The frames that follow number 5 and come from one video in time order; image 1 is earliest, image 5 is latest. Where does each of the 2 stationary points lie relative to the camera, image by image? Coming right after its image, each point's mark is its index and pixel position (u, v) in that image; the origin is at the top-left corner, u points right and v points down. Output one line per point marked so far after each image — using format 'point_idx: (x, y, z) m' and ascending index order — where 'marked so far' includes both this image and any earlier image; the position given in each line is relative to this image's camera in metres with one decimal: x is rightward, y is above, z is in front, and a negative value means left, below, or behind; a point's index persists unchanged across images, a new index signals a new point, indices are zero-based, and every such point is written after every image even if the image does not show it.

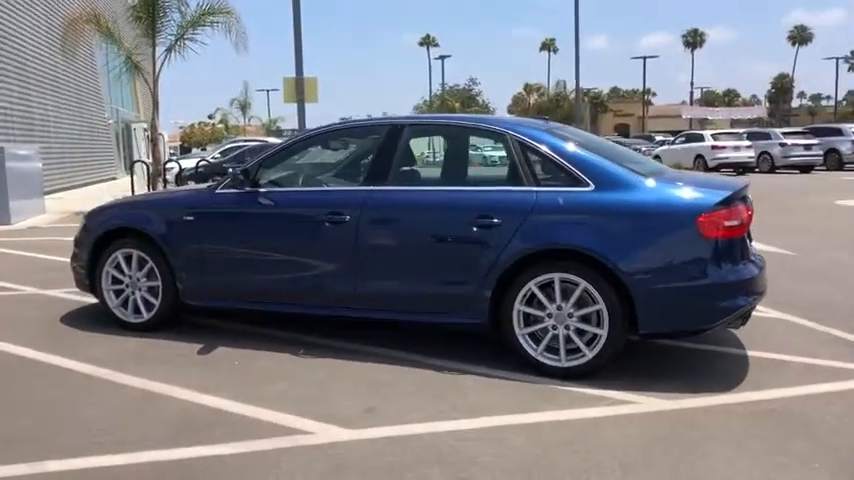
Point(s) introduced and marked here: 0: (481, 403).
0: (+0.4, -1.1, +5.1) m
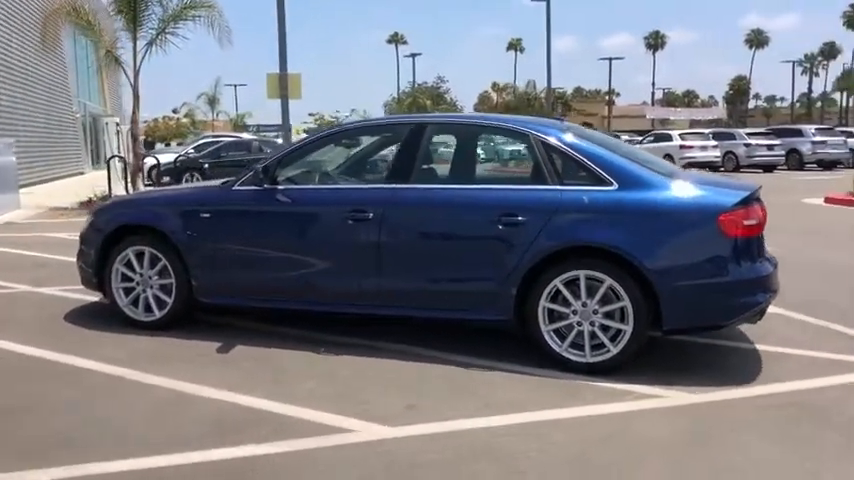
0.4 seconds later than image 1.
0: (+0.6, -1.1, +5.1) m
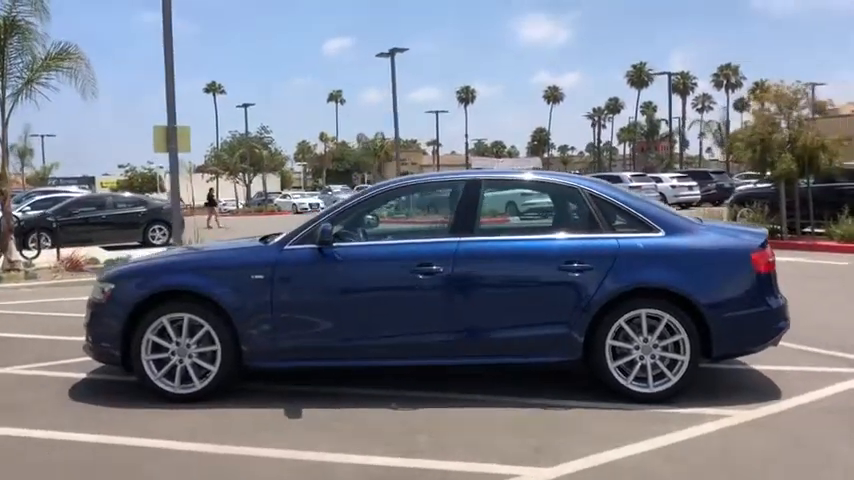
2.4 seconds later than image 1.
0: (+1.5, -1.5, +5.6) m
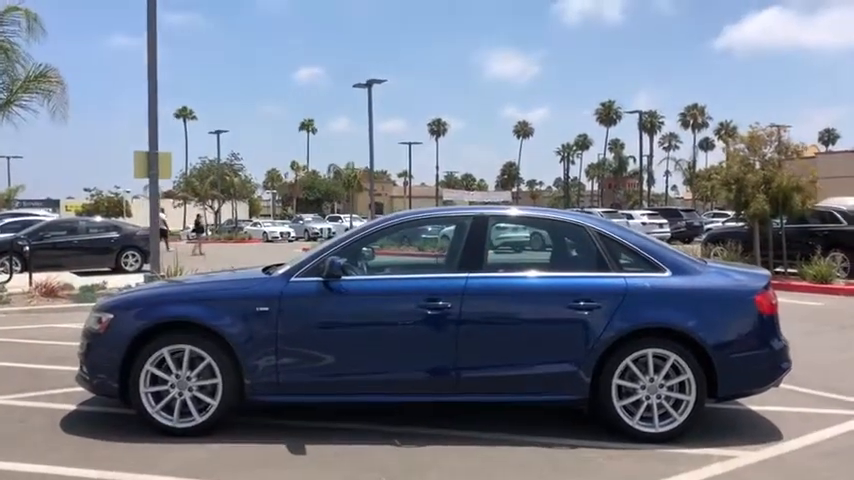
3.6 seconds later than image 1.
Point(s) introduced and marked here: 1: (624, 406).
0: (+1.5, -1.8, +5.6) m
1: (+1.7, -1.4, +6.3) m
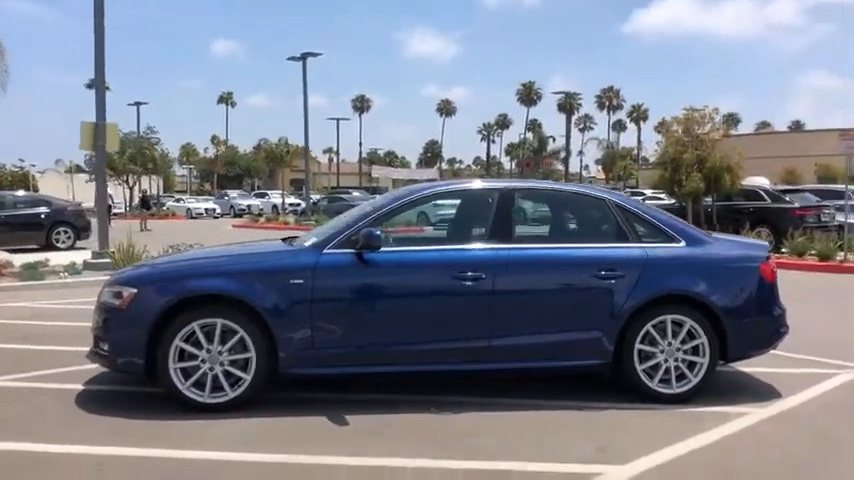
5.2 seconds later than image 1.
0: (+1.9, -1.5, +5.9) m
1: (+2.0, -1.2, +6.6) m
